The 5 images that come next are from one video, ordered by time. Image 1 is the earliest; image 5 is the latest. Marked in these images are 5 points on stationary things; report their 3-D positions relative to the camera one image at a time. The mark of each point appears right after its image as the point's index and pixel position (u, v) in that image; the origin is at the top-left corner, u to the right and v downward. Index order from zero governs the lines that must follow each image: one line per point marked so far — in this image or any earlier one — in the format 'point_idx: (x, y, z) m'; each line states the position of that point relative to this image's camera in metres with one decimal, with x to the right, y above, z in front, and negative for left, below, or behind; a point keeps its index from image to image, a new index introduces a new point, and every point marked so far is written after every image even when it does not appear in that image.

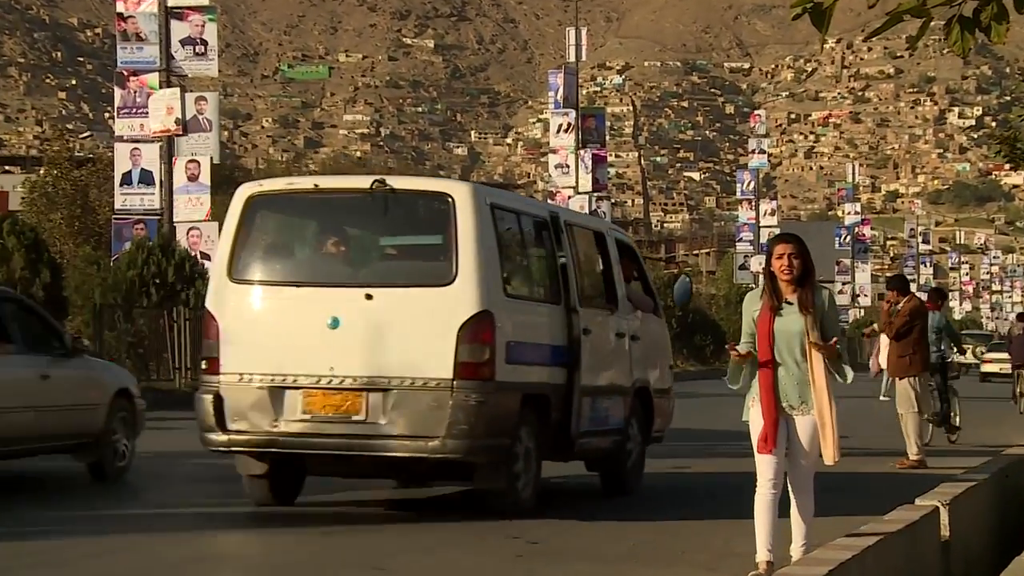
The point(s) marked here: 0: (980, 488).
0: (+3.8, -1.6, +14.6) m
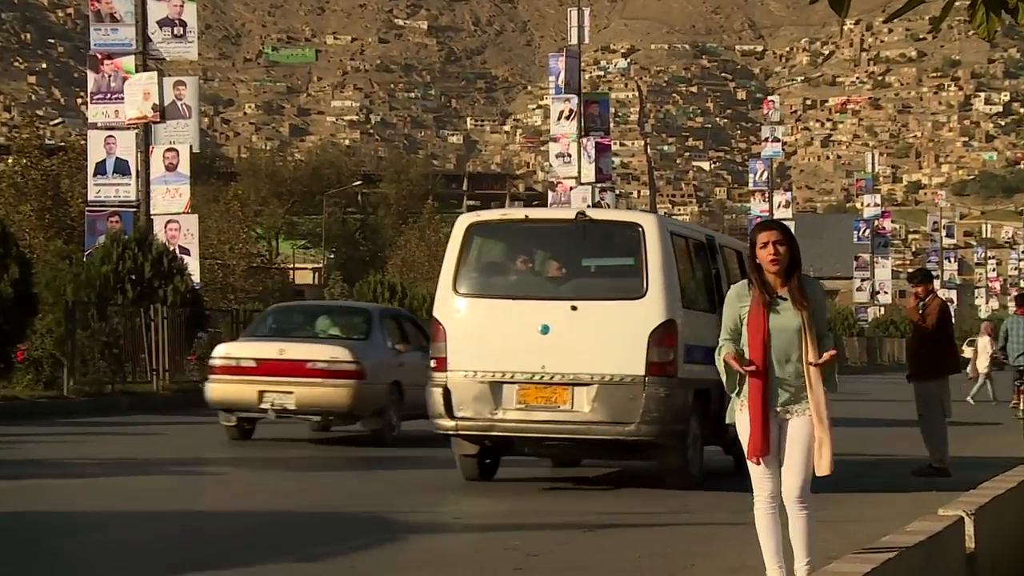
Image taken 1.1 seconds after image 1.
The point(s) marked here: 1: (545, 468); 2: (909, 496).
0: (+3.8, -1.6, +13.2) m
1: (+0.4, -2.0, +19.7) m
2: (+4.5, -2.3, +19.8) m
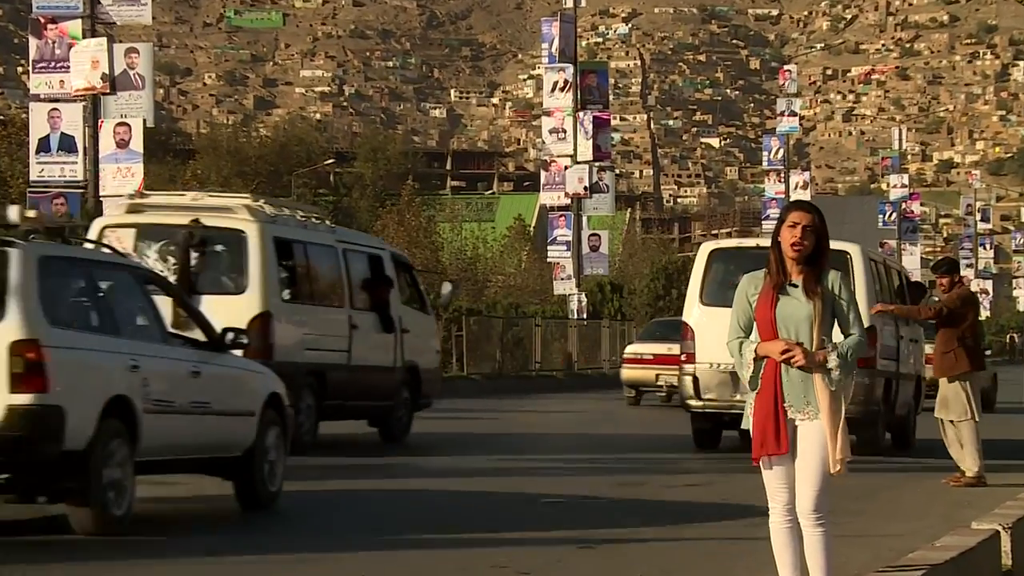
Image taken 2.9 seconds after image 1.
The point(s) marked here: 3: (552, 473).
0: (+3.7, -1.5, +11.2) m
1: (+0.2, -1.9, +17.6) m
2: (+4.4, -2.2, +17.7) m
3: (+0.4, -1.9, +17.5) m
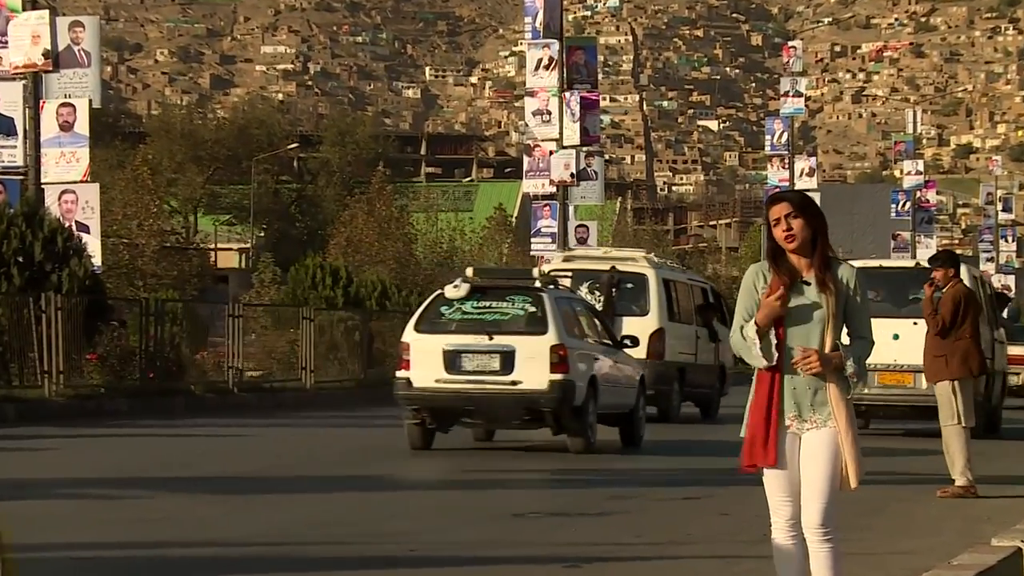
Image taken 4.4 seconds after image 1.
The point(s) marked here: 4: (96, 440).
0: (+3.6, -1.5, +9.6) m
1: (+0.1, -1.8, +16.0) m
2: (+4.2, -2.2, +16.2) m
3: (+0.2, -1.8, +15.9) m
4: (-4.6, -1.7, +19.3) m
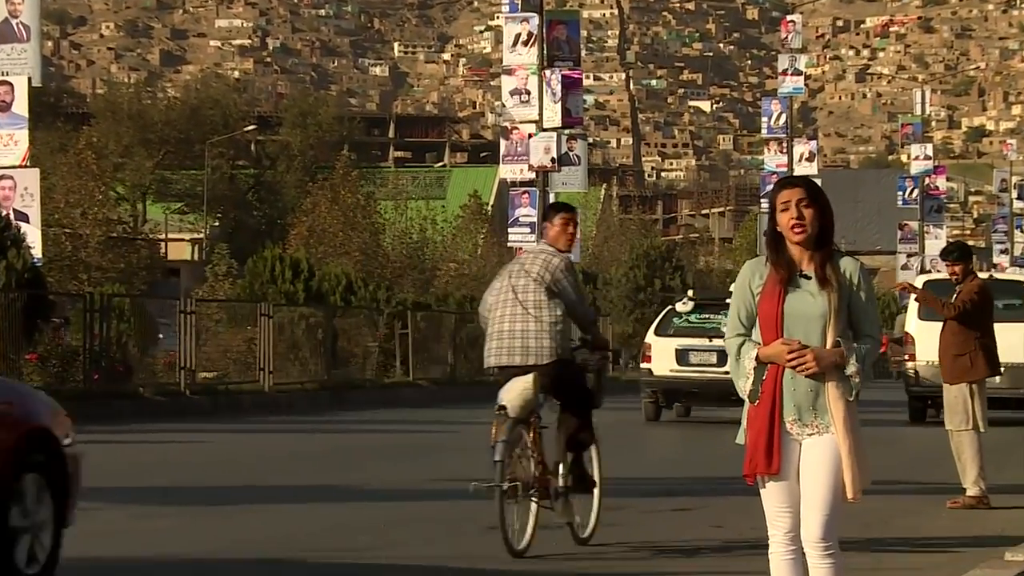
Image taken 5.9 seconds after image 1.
0: (+3.4, -1.4, +8.2) m
1: (-0.2, -1.8, +14.6) m
2: (+4.0, -2.1, +14.8) m
3: (0.0, -1.8, +14.6) m
4: (-4.8, -1.6, +17.8) m
